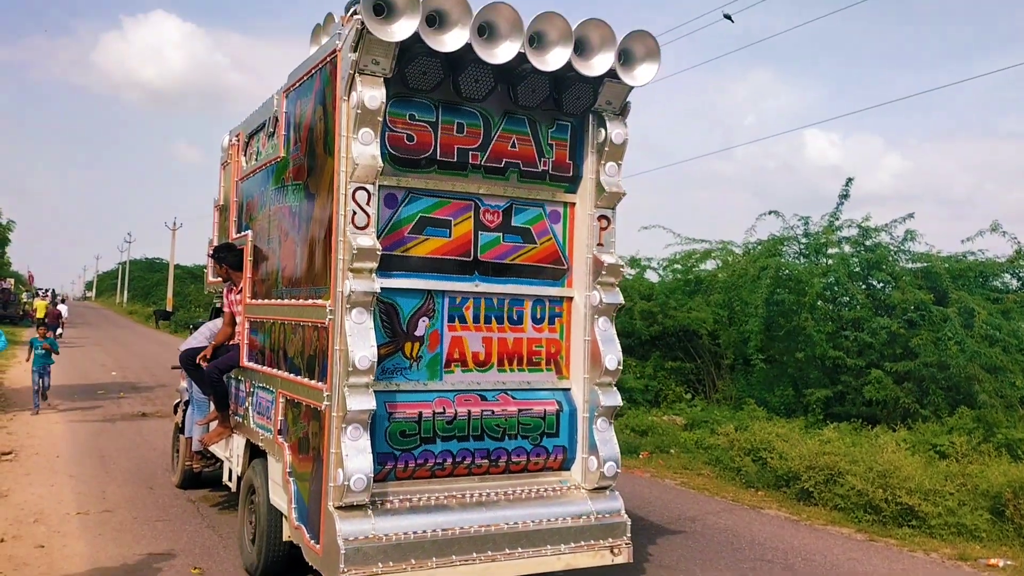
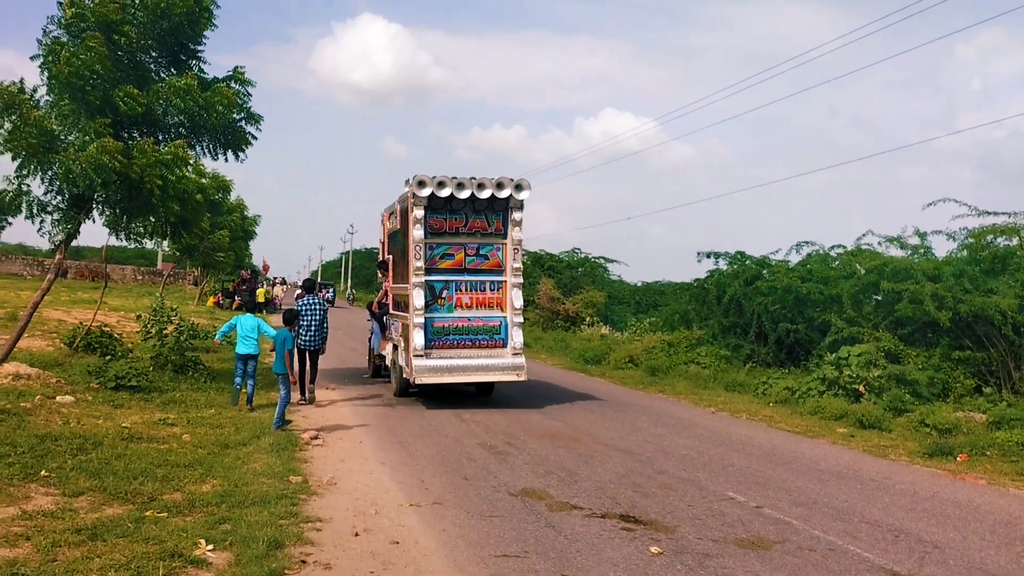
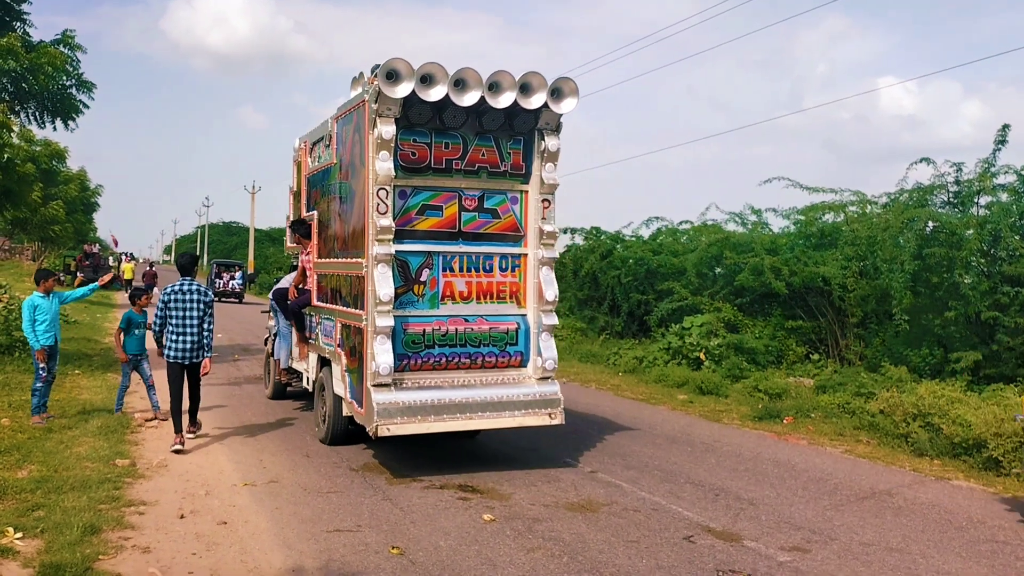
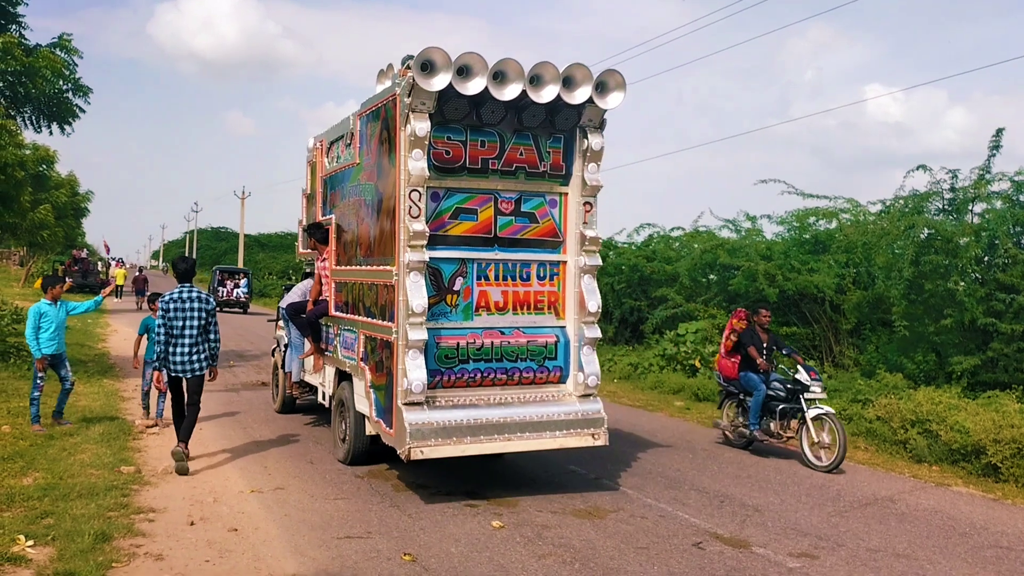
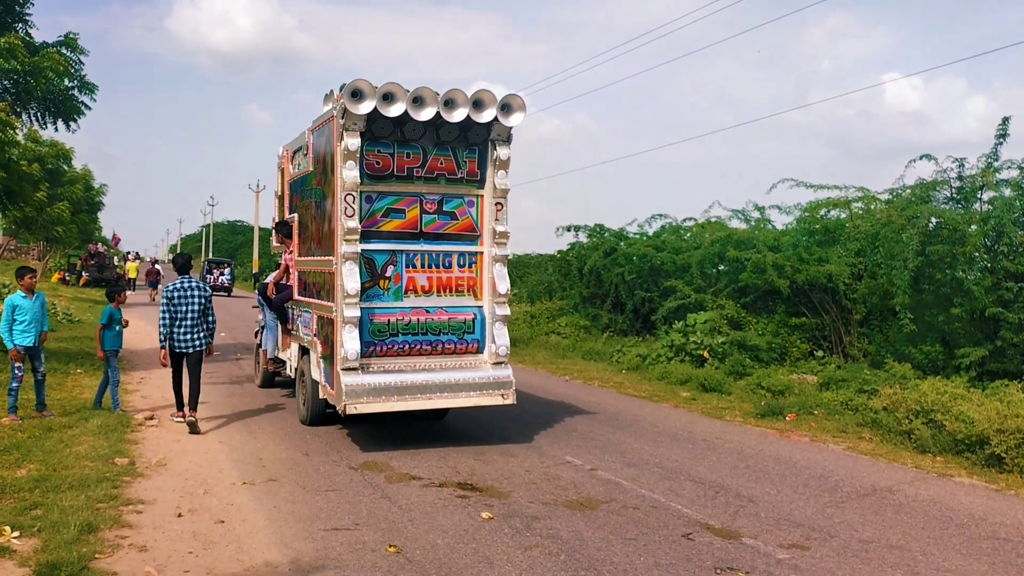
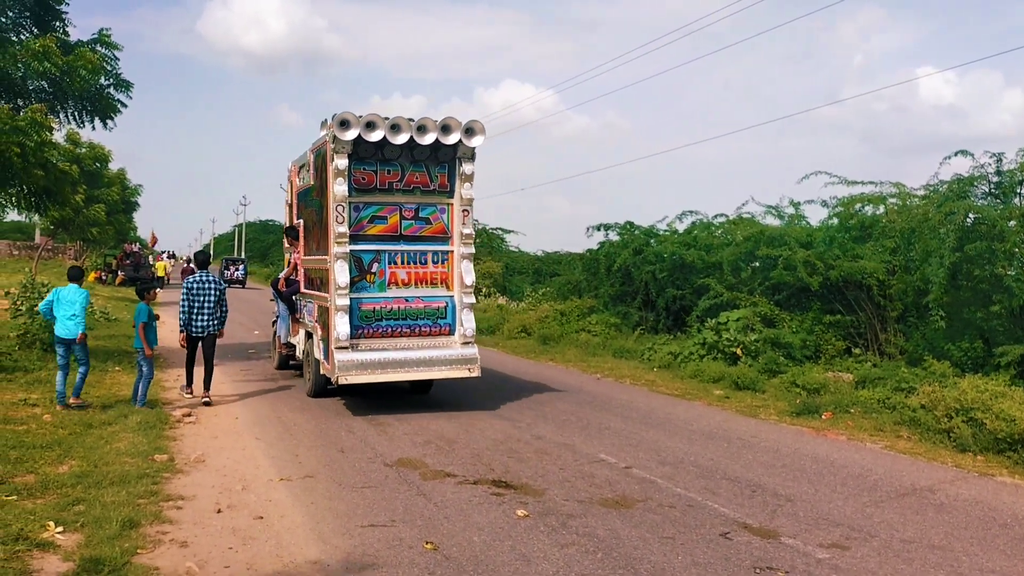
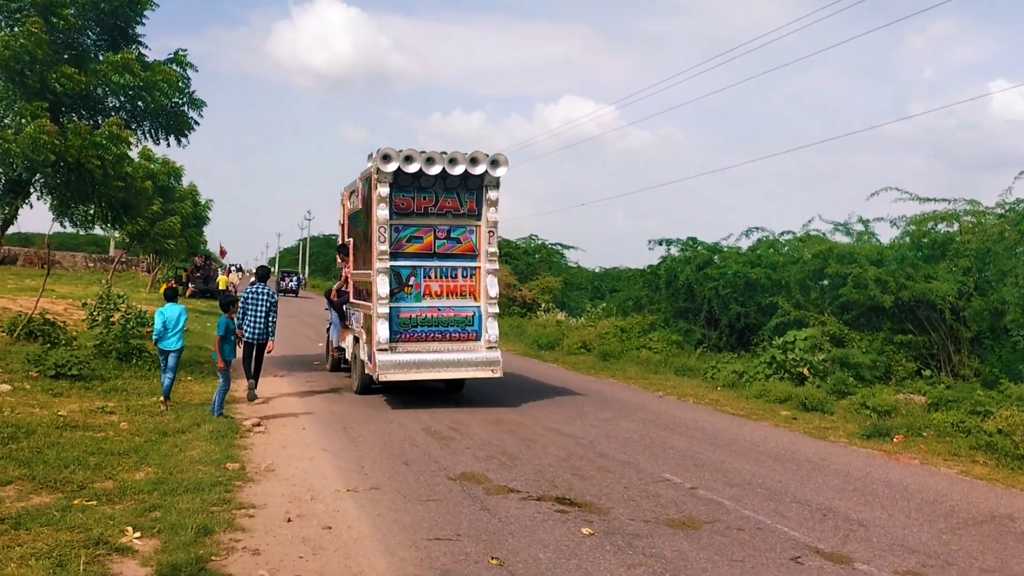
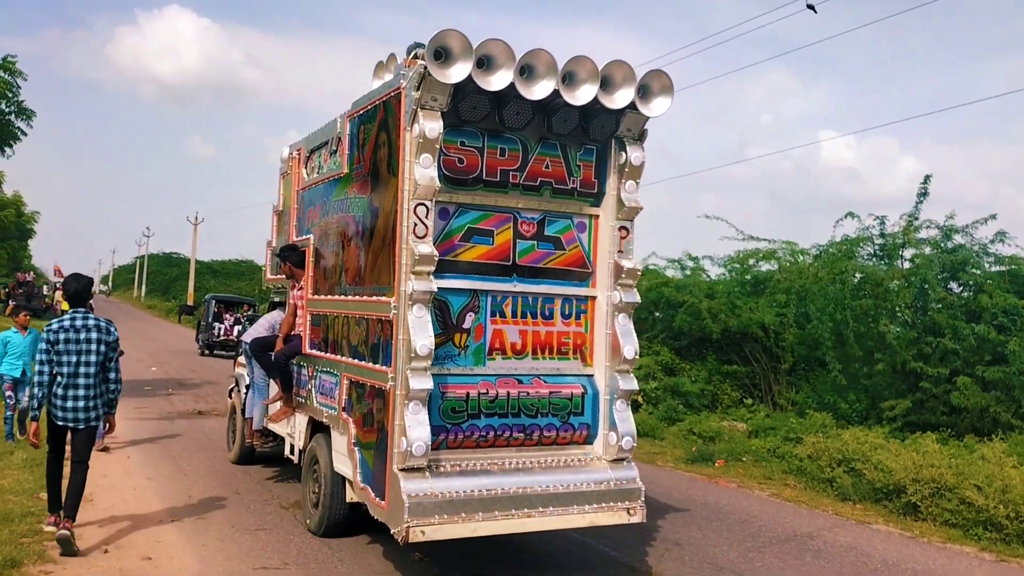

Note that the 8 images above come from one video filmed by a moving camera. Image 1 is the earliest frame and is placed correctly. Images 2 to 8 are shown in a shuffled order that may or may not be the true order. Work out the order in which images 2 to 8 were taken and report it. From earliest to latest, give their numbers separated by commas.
8, 4, 3, 5, 6, 7, 2
